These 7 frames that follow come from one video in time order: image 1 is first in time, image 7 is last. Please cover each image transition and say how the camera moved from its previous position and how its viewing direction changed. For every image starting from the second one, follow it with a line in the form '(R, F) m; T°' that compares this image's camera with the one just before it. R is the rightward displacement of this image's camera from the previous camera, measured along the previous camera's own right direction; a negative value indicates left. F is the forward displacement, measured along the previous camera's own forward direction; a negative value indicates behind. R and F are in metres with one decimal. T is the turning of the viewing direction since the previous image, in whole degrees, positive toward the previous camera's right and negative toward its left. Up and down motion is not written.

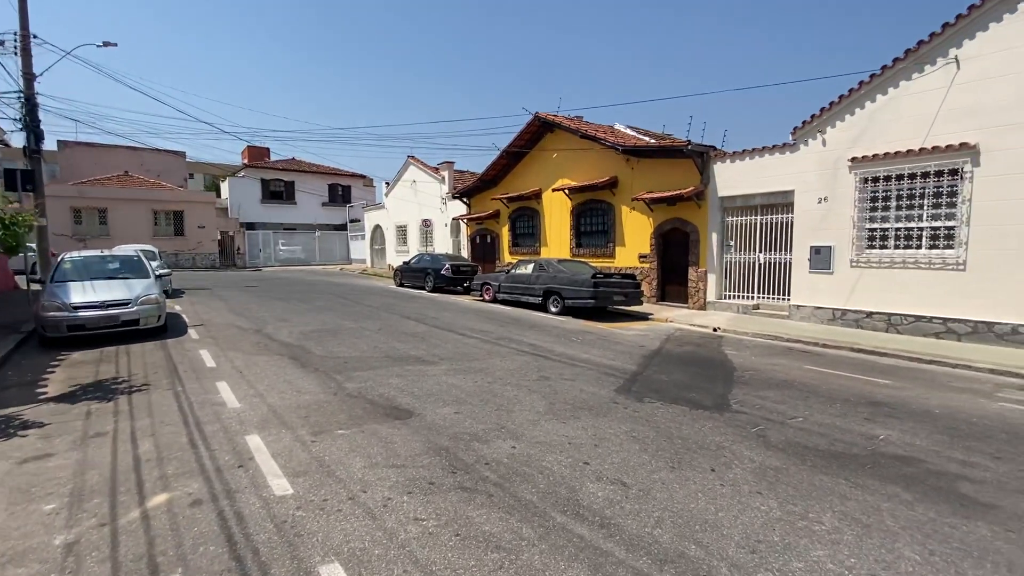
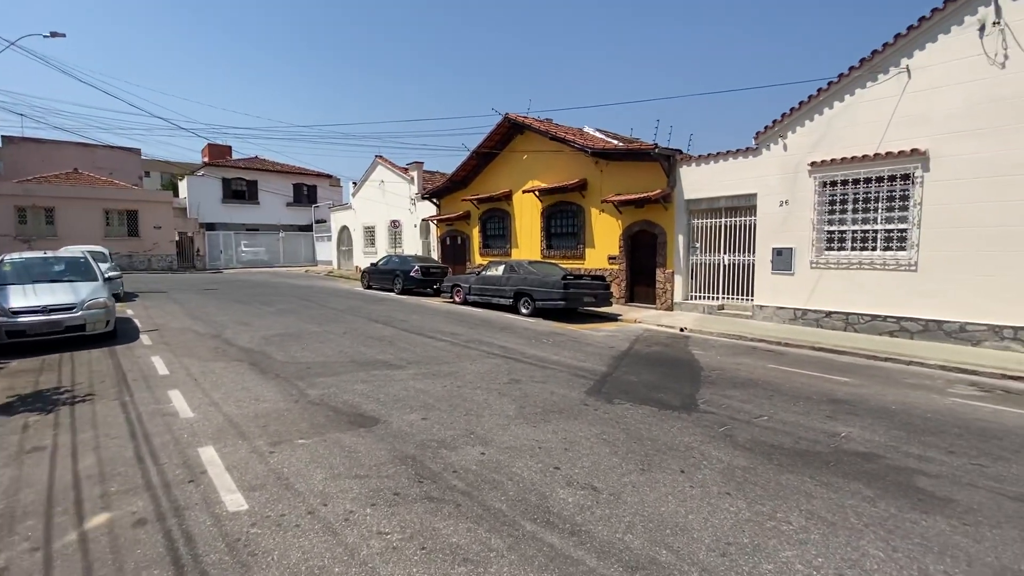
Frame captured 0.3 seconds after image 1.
(0.0, +0.1) m; +3°
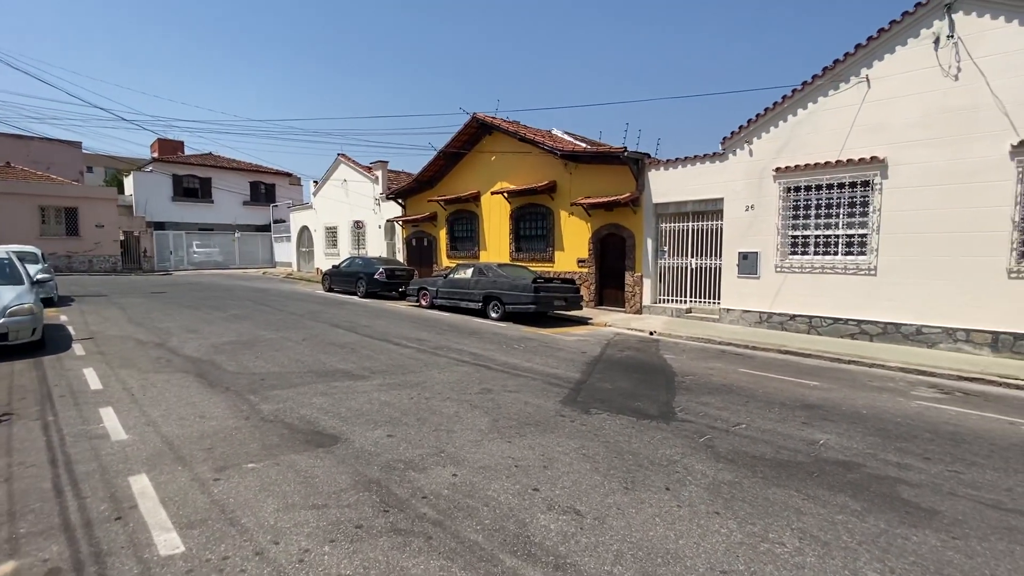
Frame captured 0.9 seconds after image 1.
(-0.1, +0.3) m; +4°
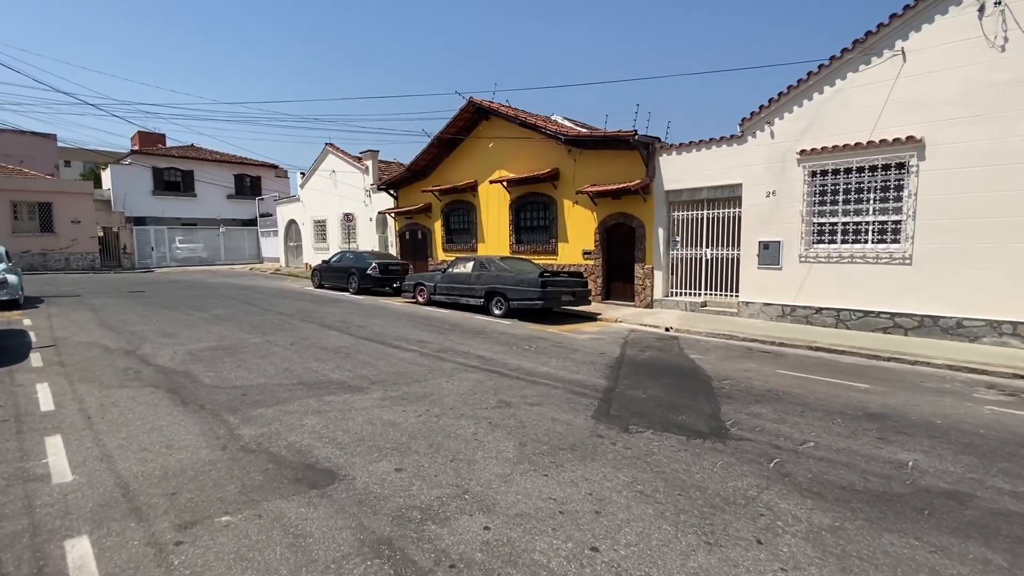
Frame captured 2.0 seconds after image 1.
(-0.4, +0.9) m; +1°
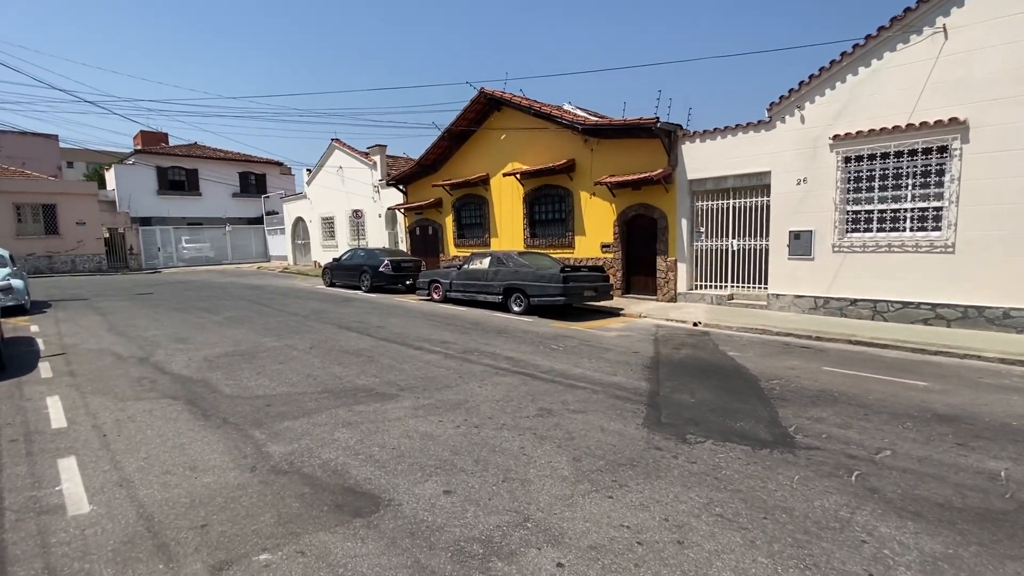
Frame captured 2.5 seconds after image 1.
(-0.4, +0.4) m; 0°
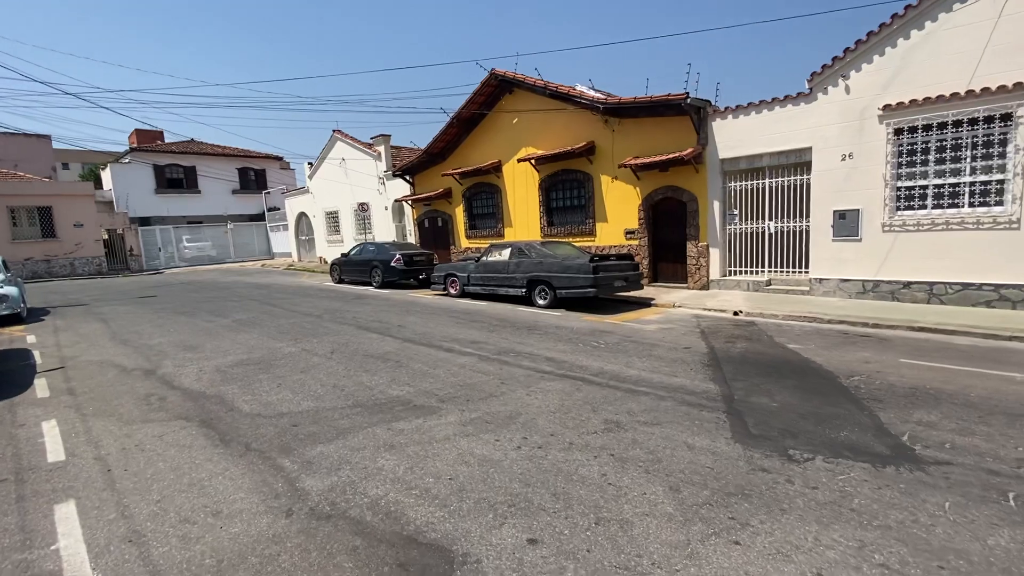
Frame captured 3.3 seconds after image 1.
(-0.6, +0.7) m; 0°
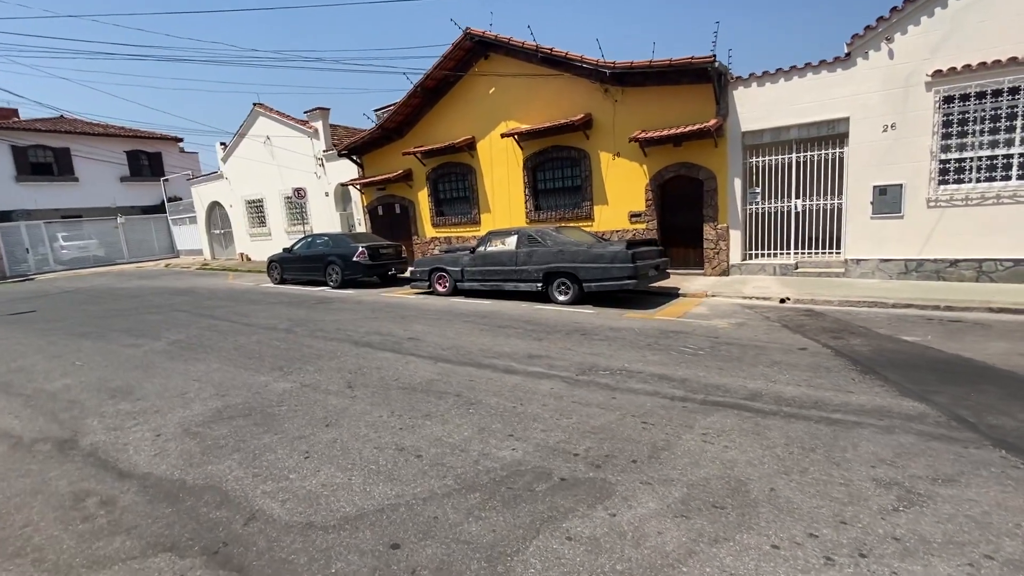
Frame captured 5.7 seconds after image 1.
(-2.0, +2.1) m; +9°
